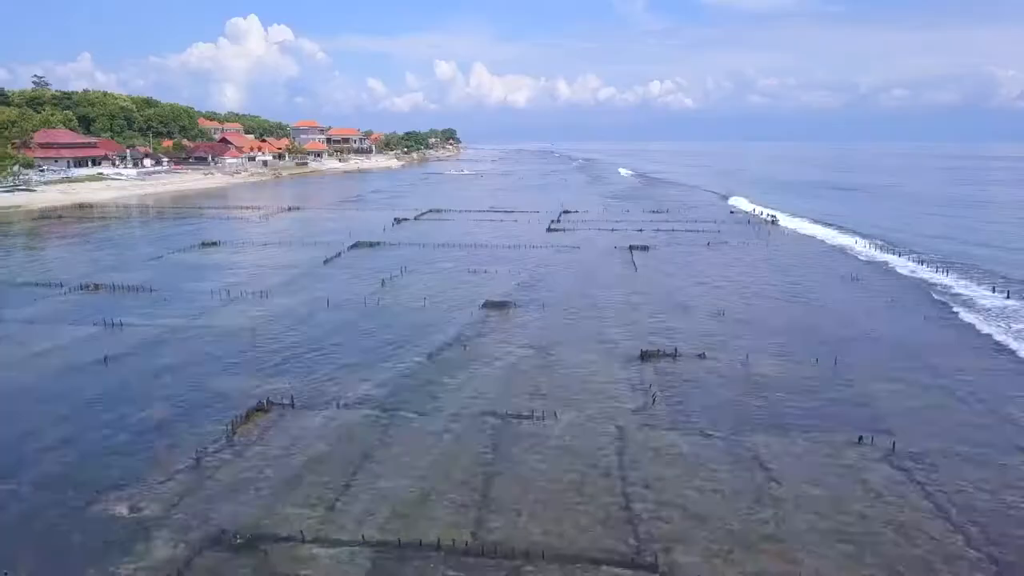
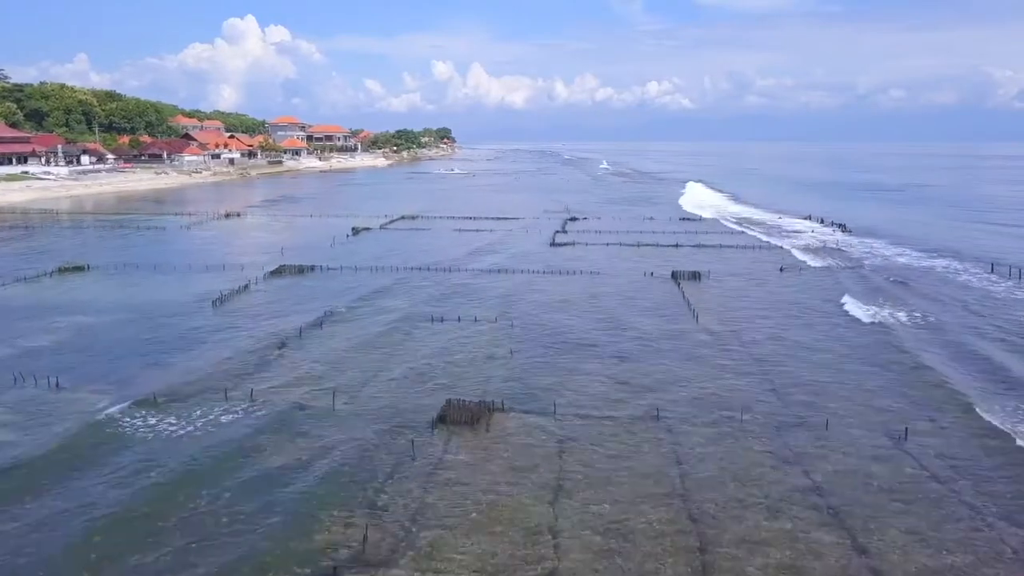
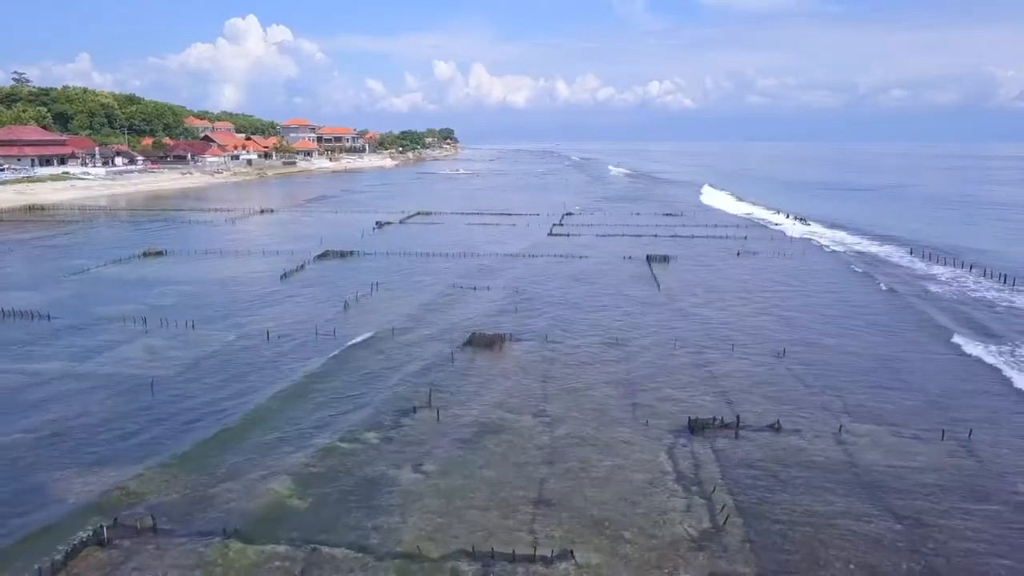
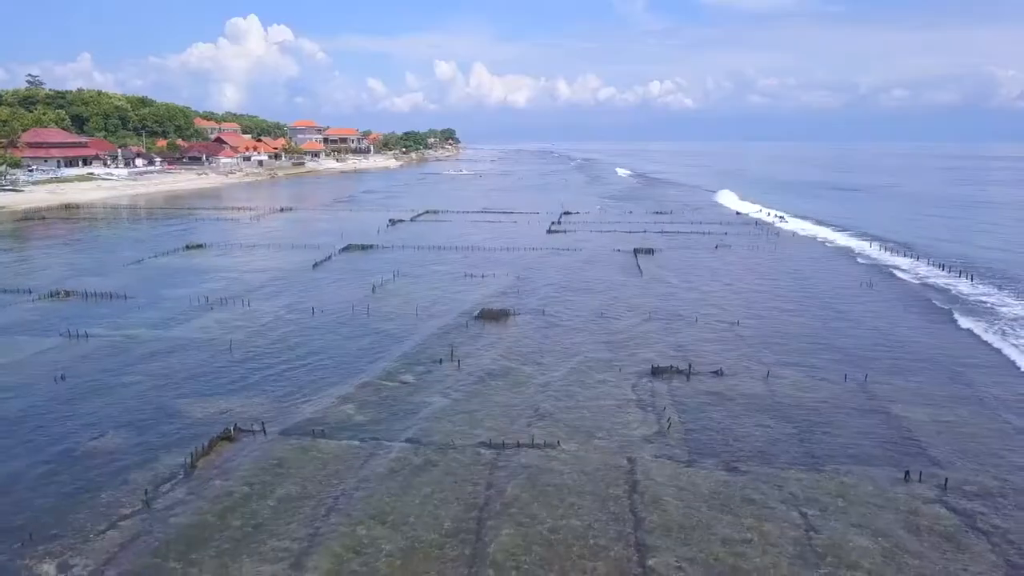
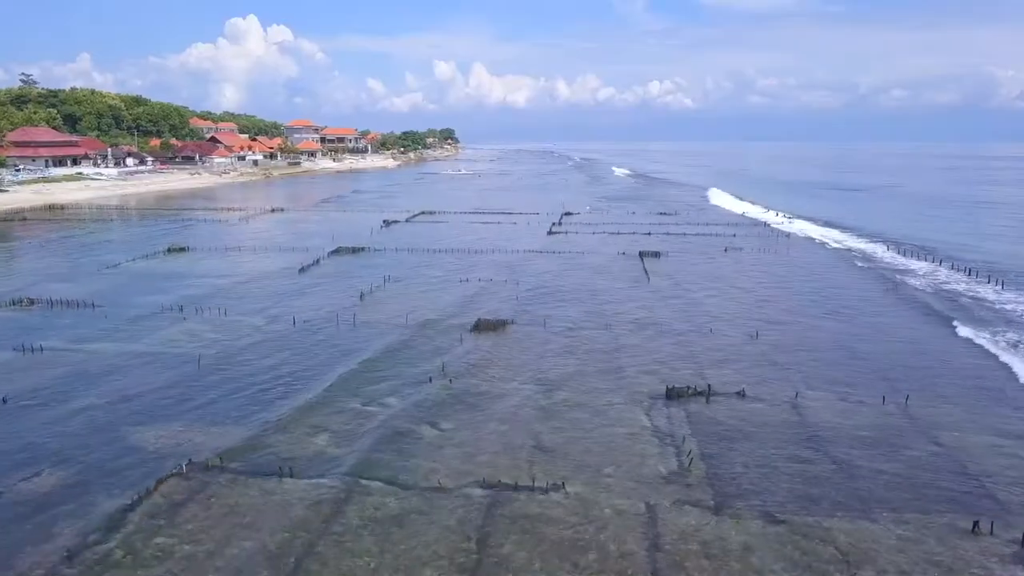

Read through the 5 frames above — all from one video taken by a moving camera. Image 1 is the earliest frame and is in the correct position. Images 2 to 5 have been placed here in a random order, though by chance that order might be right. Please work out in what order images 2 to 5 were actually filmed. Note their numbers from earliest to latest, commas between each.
4, 5, 3, 2
